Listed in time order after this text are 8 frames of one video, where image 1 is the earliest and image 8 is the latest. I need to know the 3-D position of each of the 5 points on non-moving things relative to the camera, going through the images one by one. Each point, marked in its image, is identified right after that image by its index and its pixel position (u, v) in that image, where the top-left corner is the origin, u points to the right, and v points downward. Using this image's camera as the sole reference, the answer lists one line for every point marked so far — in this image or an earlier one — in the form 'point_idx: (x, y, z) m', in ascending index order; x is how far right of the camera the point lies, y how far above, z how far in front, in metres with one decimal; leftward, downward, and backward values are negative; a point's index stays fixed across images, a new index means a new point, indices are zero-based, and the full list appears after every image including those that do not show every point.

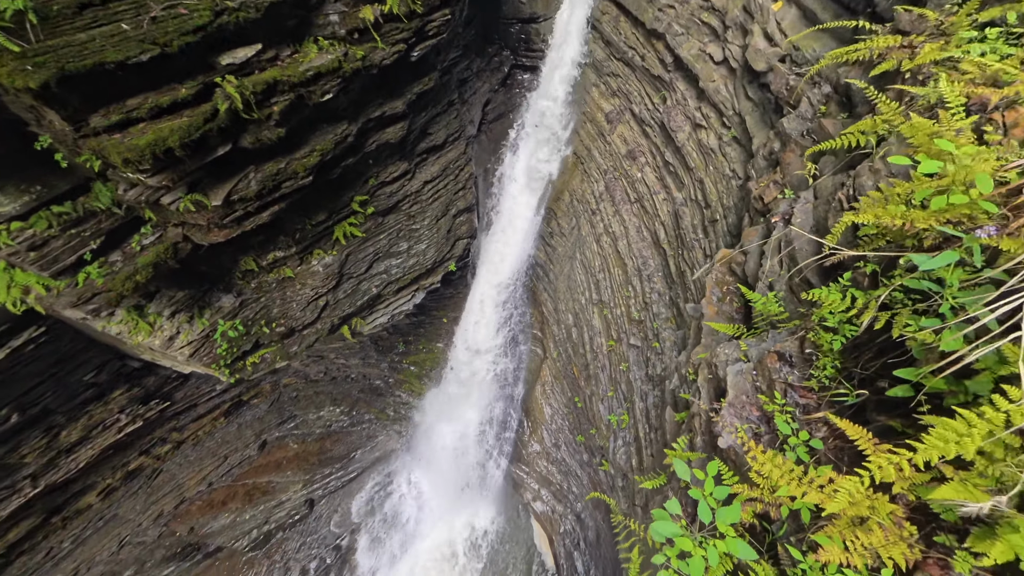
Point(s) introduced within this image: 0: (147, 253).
0: (-4.2, +0.4, +4.1) m
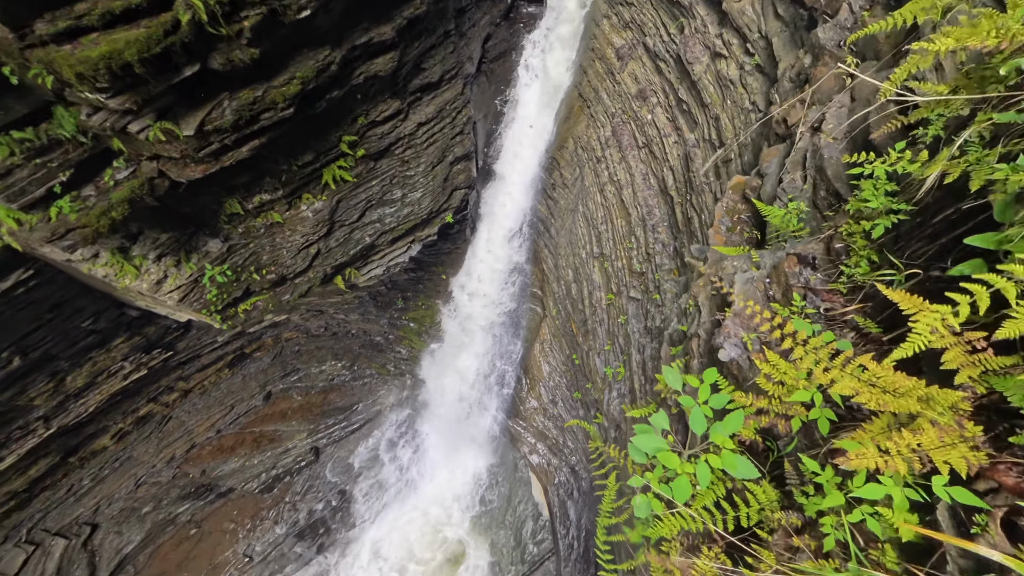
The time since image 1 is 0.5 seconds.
0: (-4.2, +1.1, +3.9) m
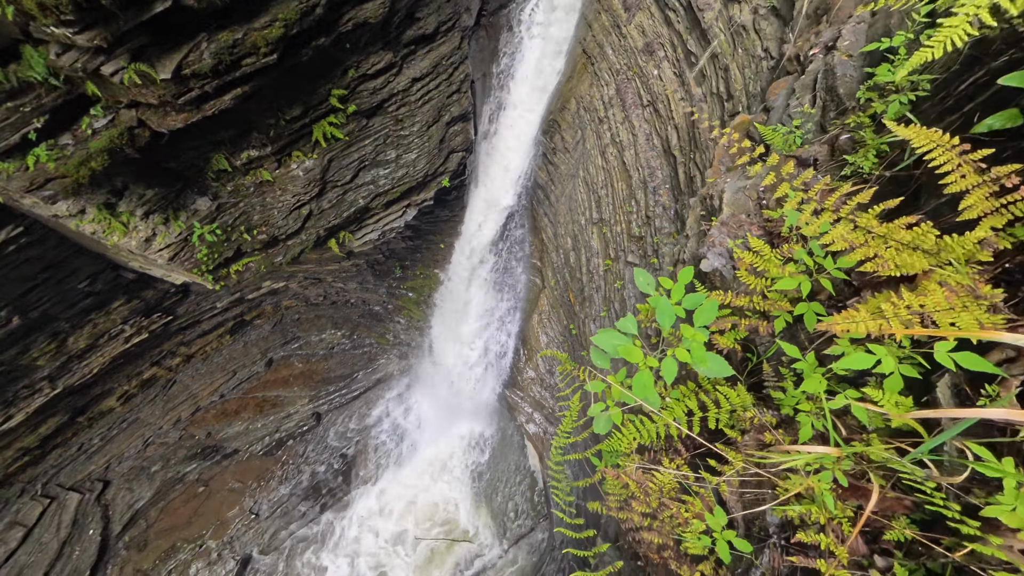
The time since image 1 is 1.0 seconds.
0: (-4.3, +1.6, +3.7) m
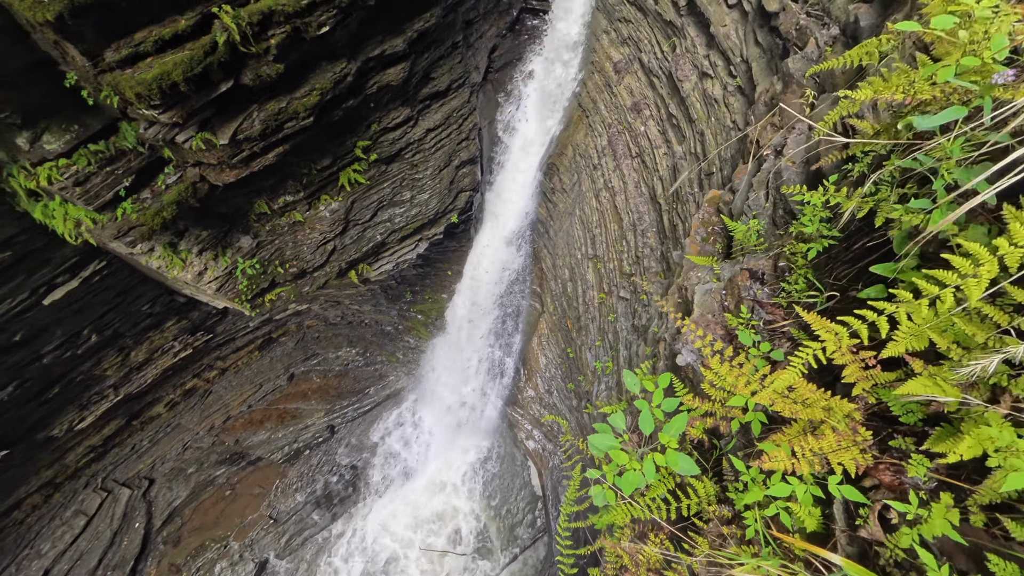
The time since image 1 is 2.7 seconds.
0: (-4.4, +1.2, +4.6) m
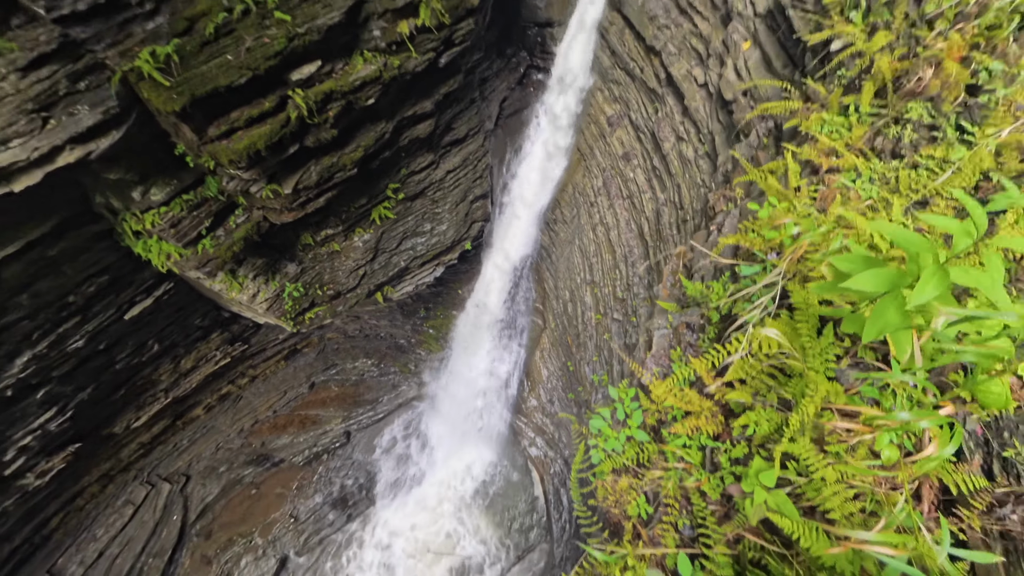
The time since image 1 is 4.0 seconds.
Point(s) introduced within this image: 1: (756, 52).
0: (-4.2, +0.9, +5.6) m
1: (+2.9, +2.9, +4.4) m
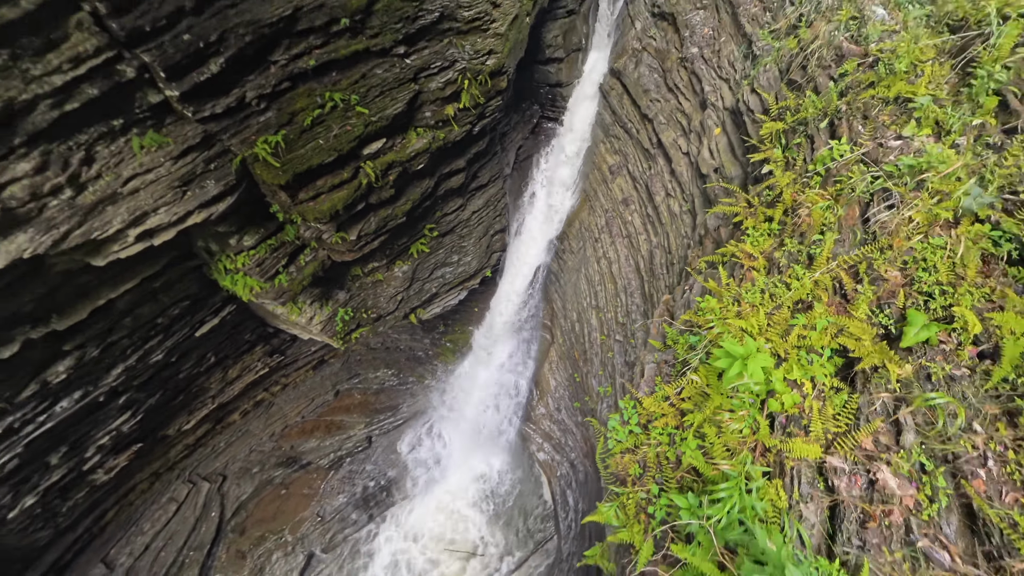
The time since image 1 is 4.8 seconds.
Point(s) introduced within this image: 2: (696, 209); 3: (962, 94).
0: (-3.9, +0.4, +6.8) m
1: (+3.3, +2.4, +5.6) m
2: (+3.1, +1.4, +6.0) m
3: (+4.2, +1.8, +3.3) m
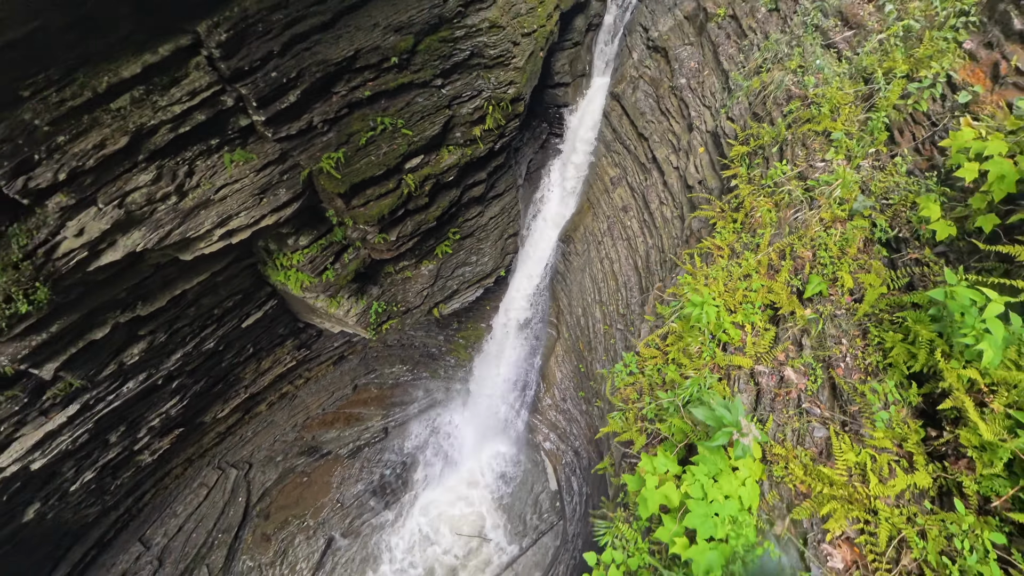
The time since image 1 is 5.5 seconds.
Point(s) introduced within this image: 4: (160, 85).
0: (-3.5, +0.6, +7.9) m
1: (+3.7, +2.5, +6.8) m
2: (+3.5, +1.5, +7.1) m
3: (+4.5, +2.0, +4.4) m
4: (-5.2, +3.0, +5.3) m
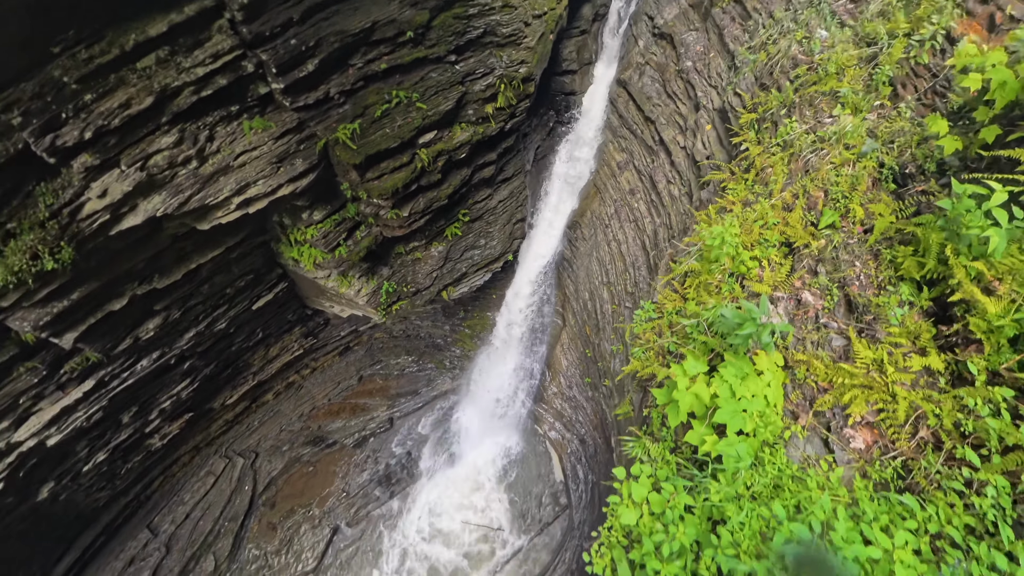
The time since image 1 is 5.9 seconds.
0: (-3.3, +1.1, +8.0) m
1: (+3.9, +3.0, +7.0) m
2: (+3.7, +2.0, +7.3) m
3: (+4.8, +2.6, +4.7) m
4: (-5.0, +3.5, +5.4) m
